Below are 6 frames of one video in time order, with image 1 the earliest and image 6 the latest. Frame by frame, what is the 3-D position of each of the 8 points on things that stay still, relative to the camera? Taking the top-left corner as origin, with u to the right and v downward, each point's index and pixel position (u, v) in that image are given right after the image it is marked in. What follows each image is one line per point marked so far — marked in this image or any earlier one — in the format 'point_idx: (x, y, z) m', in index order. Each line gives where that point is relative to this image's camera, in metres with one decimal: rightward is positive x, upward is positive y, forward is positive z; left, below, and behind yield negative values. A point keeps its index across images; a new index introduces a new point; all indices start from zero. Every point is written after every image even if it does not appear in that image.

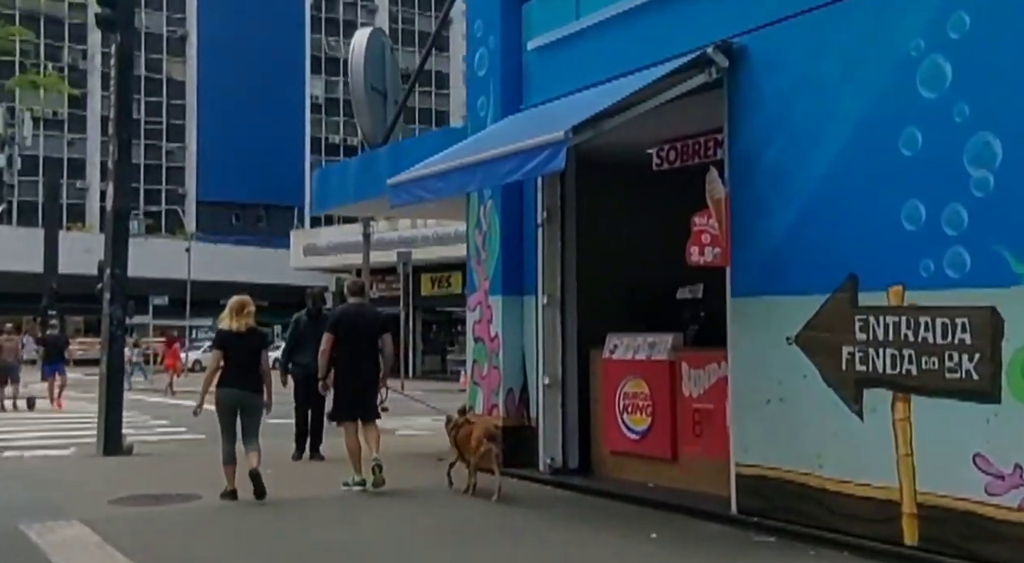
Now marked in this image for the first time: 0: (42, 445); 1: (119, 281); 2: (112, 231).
0: (-6.9, -2.4, +18.1) m
1: (-4.9, 0.0, +15.2) m
2: (-5.0, +0.6, +15.3) m
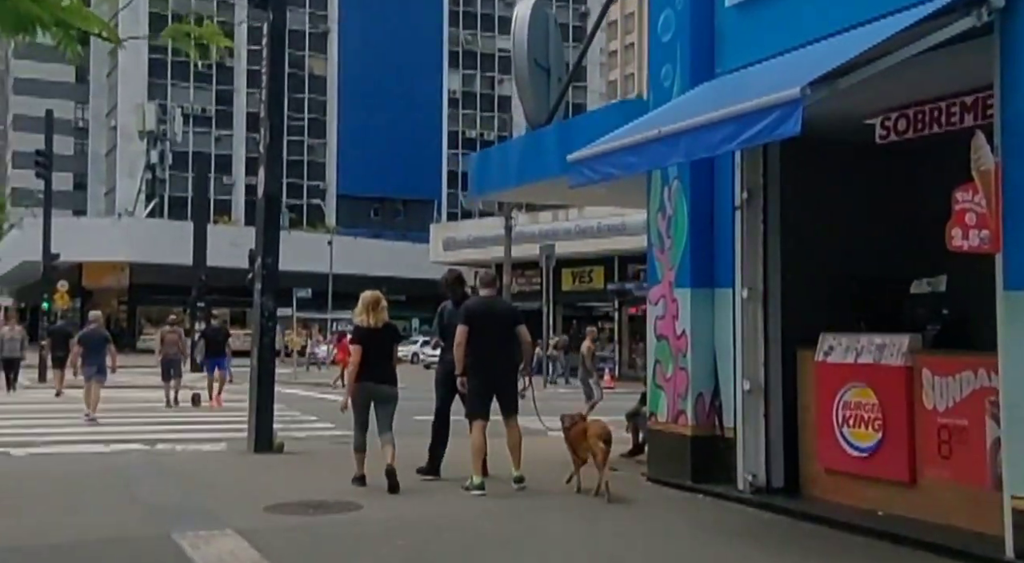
0: (-4.6, -2.3, +17.8) m
1: (-2.9, +0.1, +14.7) m
2: (-3.0, +0.7, +14.8) m
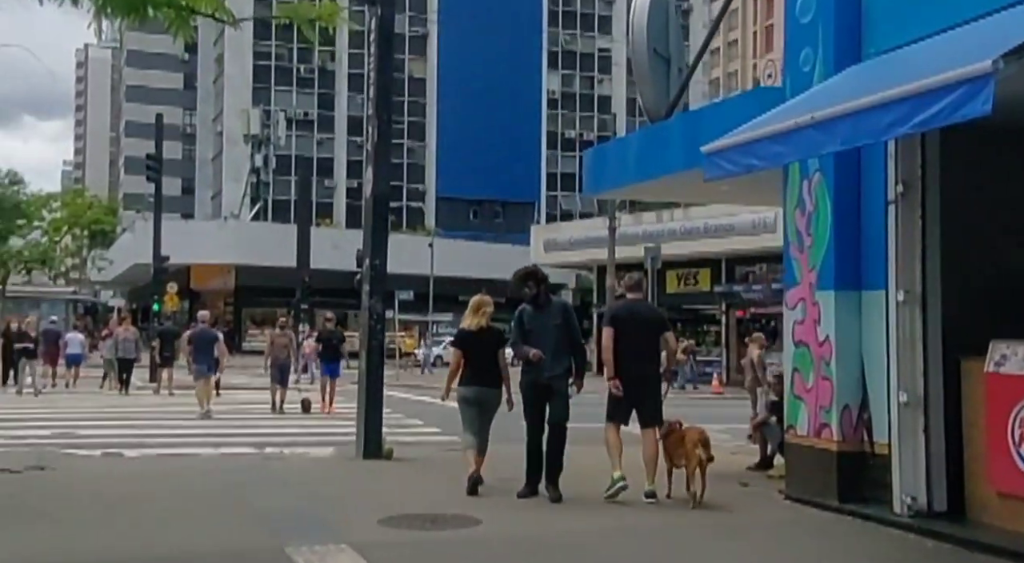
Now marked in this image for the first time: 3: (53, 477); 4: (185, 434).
0: (-3.0, -2.3, +17.5) m
1: (-1.6, +0.1, +14.3) m
2: (-1.7, +0.7, +14.5) m
3: (-4.8, -2.0, +12.8) m
4: (-5.1, -2.4, +19.3) m
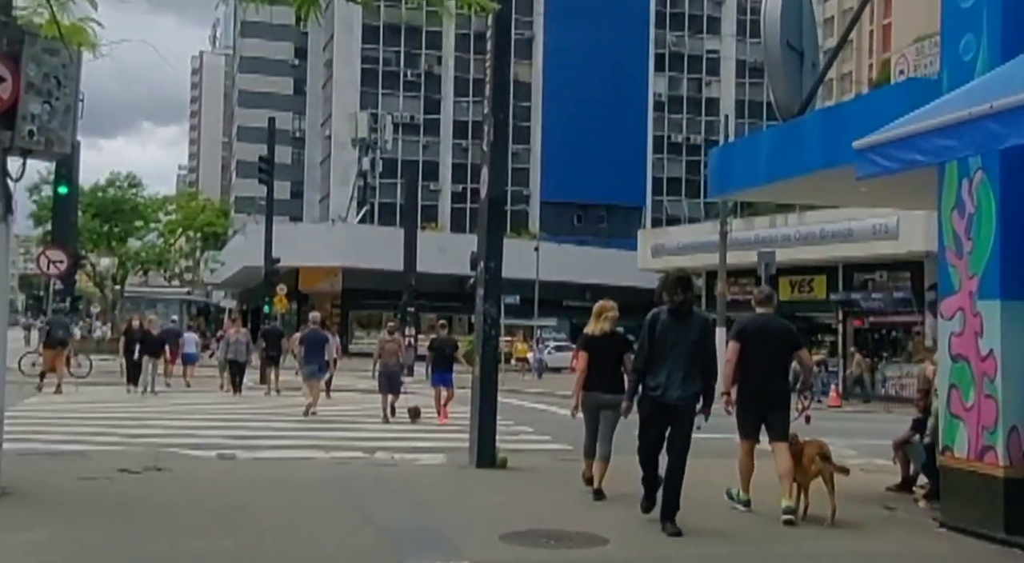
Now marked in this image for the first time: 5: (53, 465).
0: (-1.4, -2.3, +17.3) m
1: (-0.3, +0.1, +13.9) m
2: (-0.3, +0.7, +14.1) m
3: (-3.6, -2.0, +12.7) m
4: (-3.4, -2.4, +19.2) m
5: (-5.1, -2.1, +13.7) m
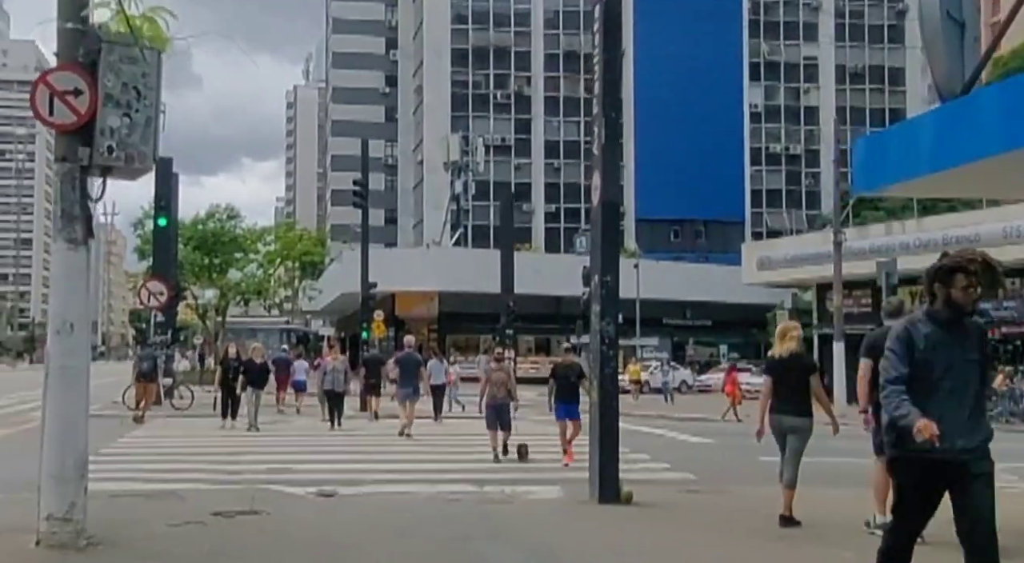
0: (+0.1, -2.6, +16.1) m
1: (+1.0, -0.1, +12.7) m
2: (+0.9, +0.5, +12.9) m
3: (-2.4, -2.3, +11.7) m
4: (-1.7, -2.8, +18.2) m
5: (-3.8, -2.4, +12.8) m
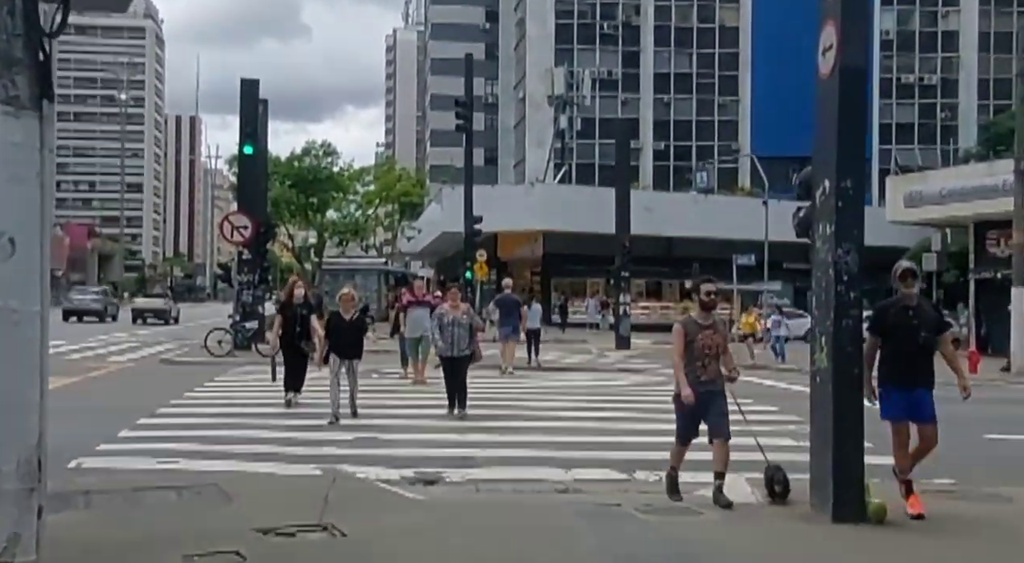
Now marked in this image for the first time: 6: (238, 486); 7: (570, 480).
0: (+1.7, -1.8, +12.0) m
1: (+2.3, +0.5, +8.4) m
2: (+2.2, +1.1, +8.6) m
3: (-1.1, -1.7, +7.8) m
4: (+0.1, -1.9, +14.2) m
5: (-2.5, -1.7, +9.0) m
6: (-2.3, -1.7, +10.4) m
7: (+0.6, -1.9, +11.8) m
